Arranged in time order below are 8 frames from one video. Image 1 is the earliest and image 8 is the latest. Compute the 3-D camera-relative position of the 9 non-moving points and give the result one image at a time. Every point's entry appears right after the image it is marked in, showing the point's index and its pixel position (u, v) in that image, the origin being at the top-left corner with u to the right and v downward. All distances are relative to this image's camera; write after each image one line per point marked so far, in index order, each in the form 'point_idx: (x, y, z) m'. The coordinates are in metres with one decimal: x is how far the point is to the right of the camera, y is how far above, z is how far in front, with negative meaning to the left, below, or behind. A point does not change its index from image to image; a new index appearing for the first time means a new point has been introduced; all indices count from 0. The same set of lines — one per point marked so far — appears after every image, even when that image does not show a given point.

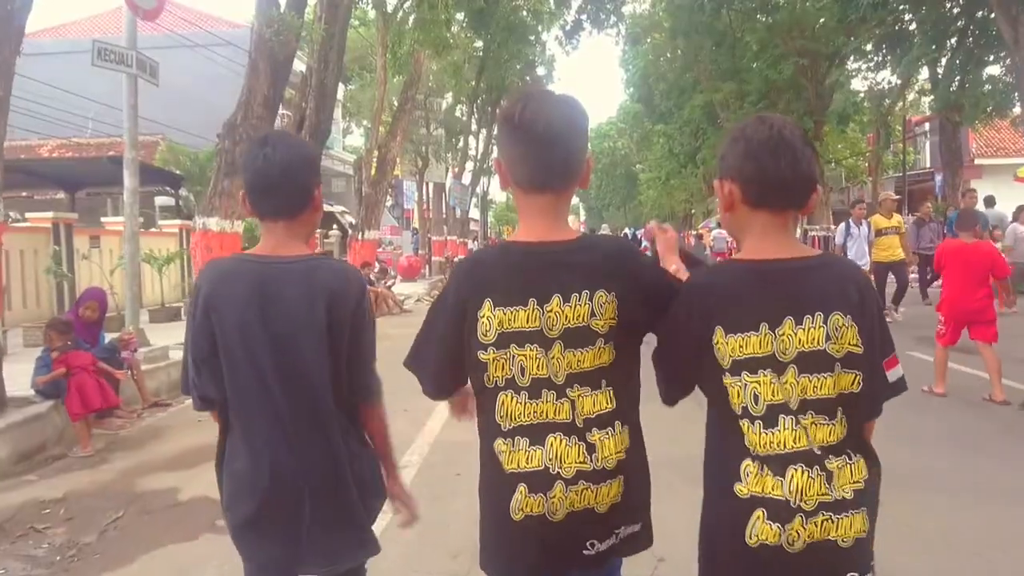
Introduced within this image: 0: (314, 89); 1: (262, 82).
0: (-2.9, +3.0, +13.6) m
1: (-2.7, +2.2, +9.9) m
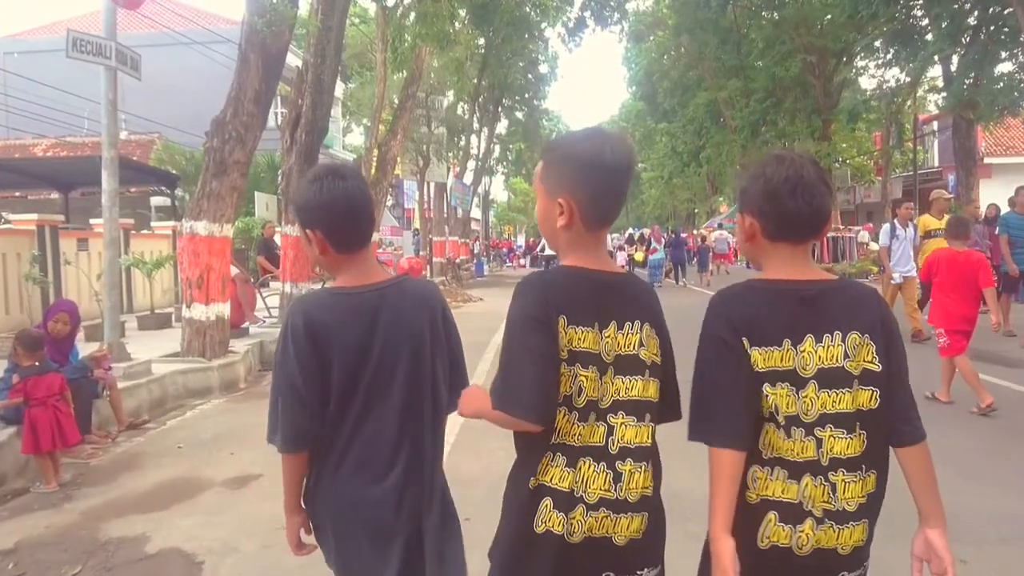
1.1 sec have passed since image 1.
0: (-2.9, +2.9, +13.0) m
1: (-2.6, +2.1, +9.3) m
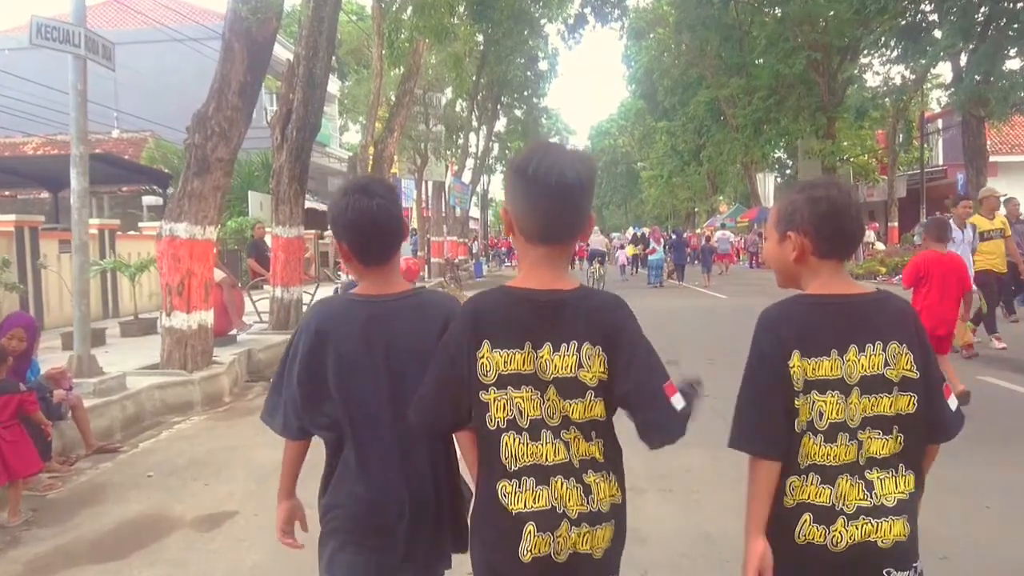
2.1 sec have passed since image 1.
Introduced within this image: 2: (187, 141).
0: (-2.8, +2.8, +12.4) m
1: (-2.6, +2.1, +8.6) m
2: (-3.1, +1.4, +8.6) m
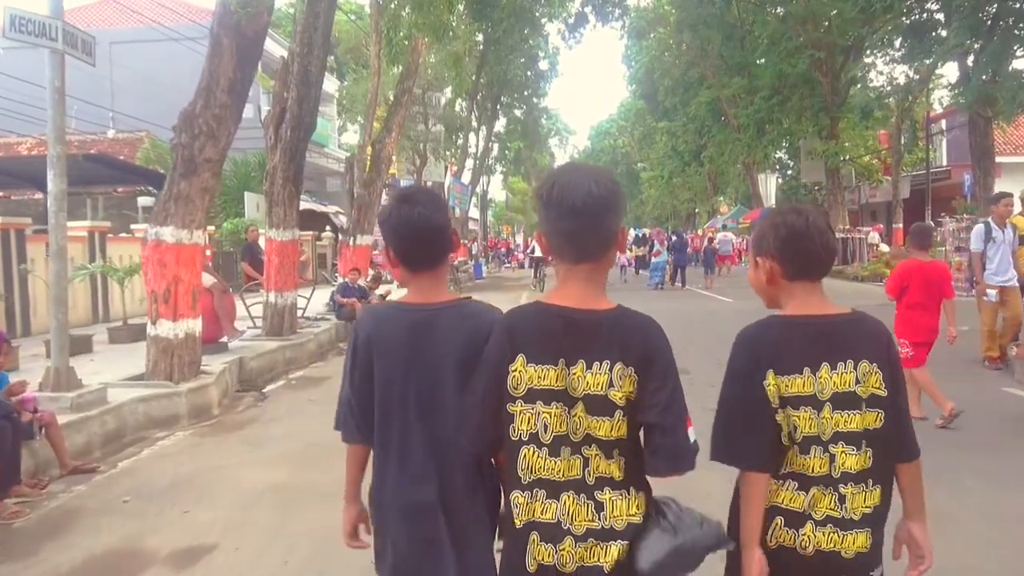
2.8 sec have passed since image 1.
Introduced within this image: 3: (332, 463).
0: (-2.8, +2.8, +12.0) m
1: (-2.6, +2.0, +8.2) m
2: (-3.0, +1.3, +8.2) m
3: (-1.2, -1.2, +6.1) m
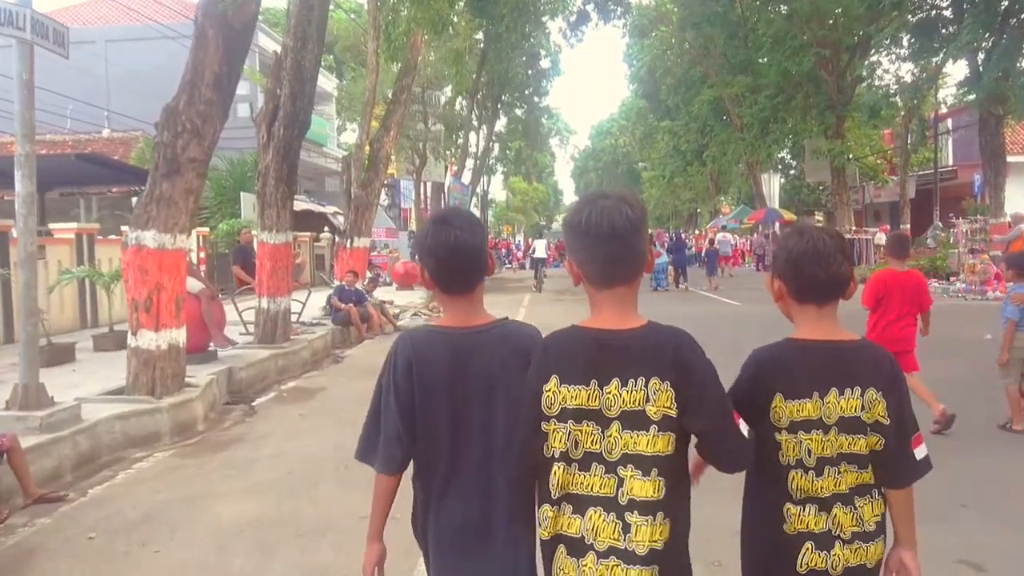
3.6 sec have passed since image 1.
0: (-2.8, +2.7, +11.5) m
1: (-2.5, +1.9, +7.7) m
2: (-3.0, +1.2, +7.7) m
3: (-1.2, -1.2, +5.6) m
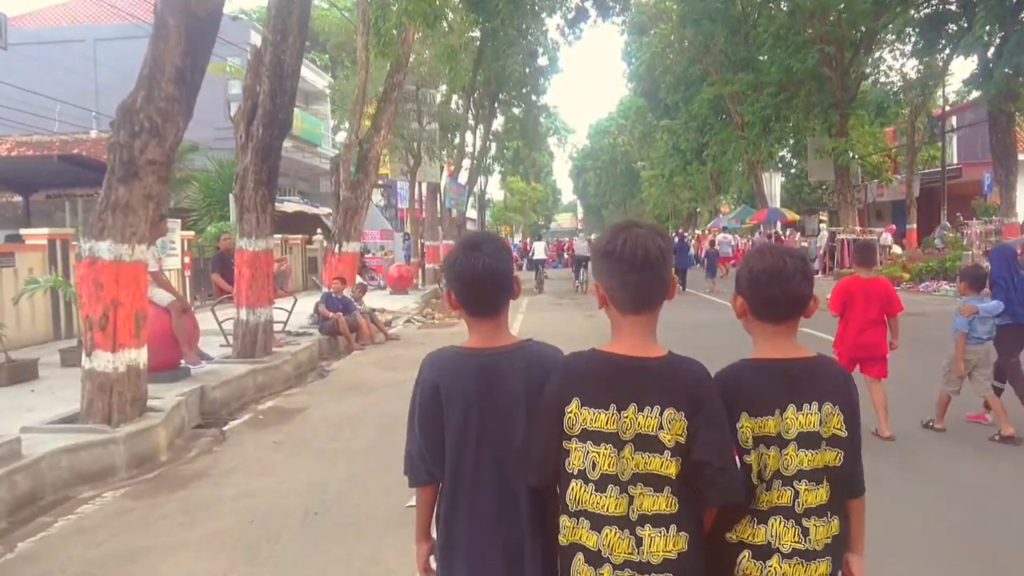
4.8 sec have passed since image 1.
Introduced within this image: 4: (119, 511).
0: (-2.8, +2.6, +10.7) m
1: (-2.6, +1.8, +7.0) m
2: (-3.0, +1.1, +7.0) m
3: (-1.2, -1.3, +4.9) m
4: (-2.4, -1.3, +5.5) m
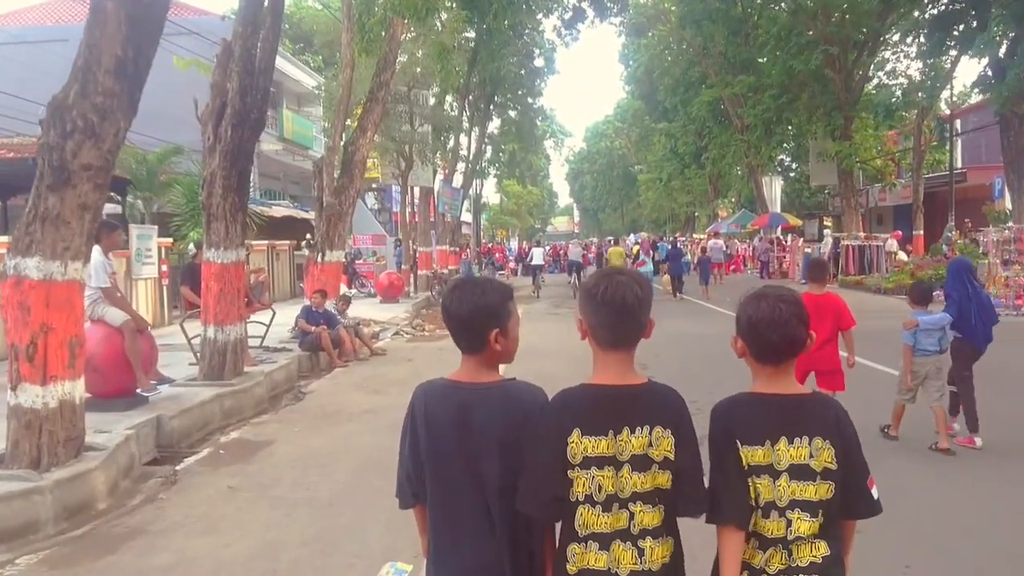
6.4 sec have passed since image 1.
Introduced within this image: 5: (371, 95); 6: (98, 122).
0: (-2.9, +2.4, +9.8) m
1: (-2.6, +1.7, +6.1) m
2: (-3.1, +1.0, +6.1) m
3: (-1.2, -1.5, +3.9) m
4: (-2.4, -1.5, +4.6) m
5: (-2.5, +3.3, +16.1) m
6: (-2.7, +1.1, +6.0) m
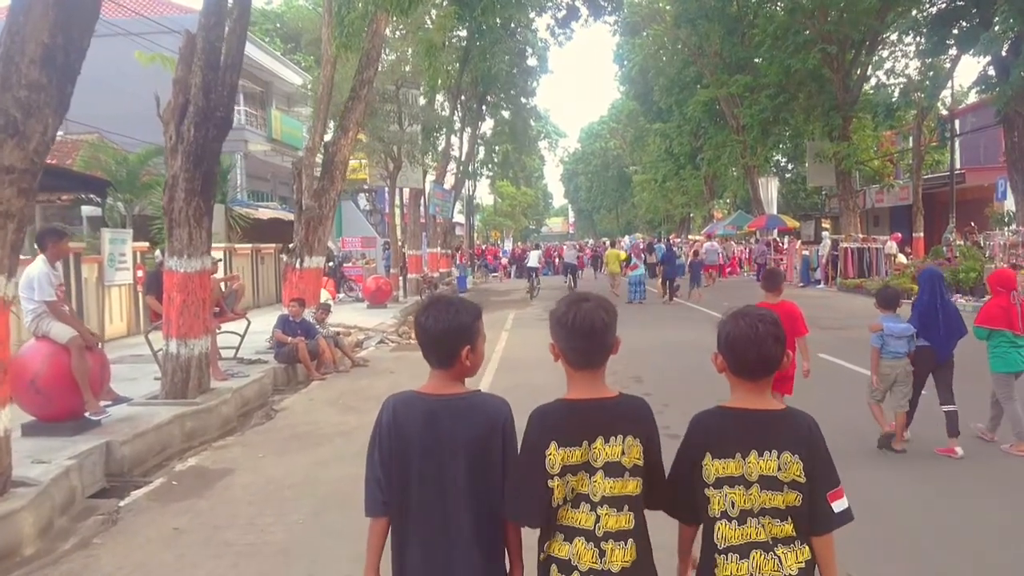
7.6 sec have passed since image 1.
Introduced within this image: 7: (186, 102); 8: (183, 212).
0: (-3.1, +2.3, +9.1) m
1: (-2.8, +1.6, +5.4) m
2: (-3.2, +0.9, +5.4) m
3: (-1.4, -1.6, +3.3) m
4: (-2.5, -1.6, +3.9) m
5: (-2.6, +3.2, +15.4) m
6: (-2.8, +1.0, +5.3) m
7: (-3.3, +1.9, +9.3) m
8: (-3.3, +0.8, +9.3) m
